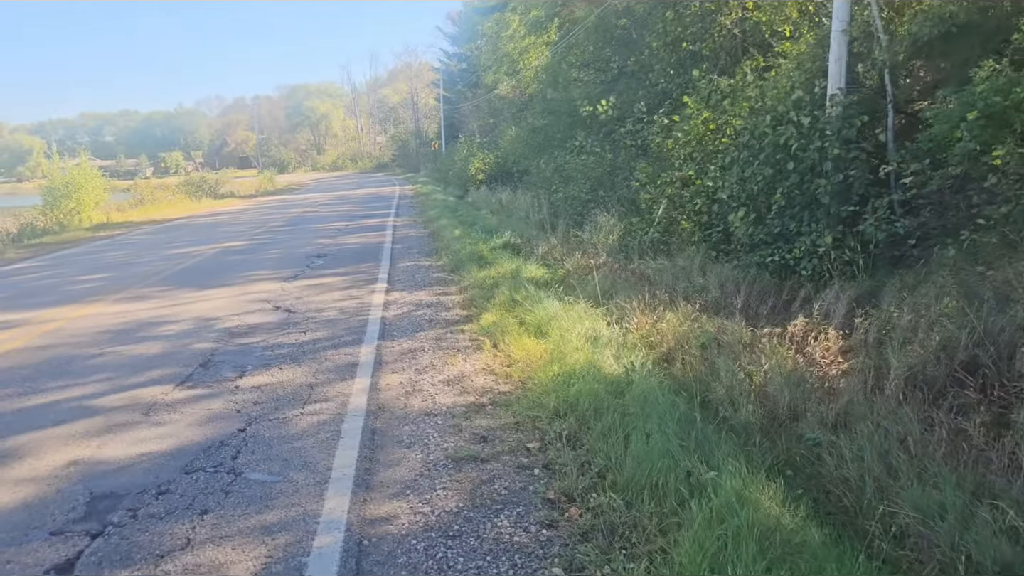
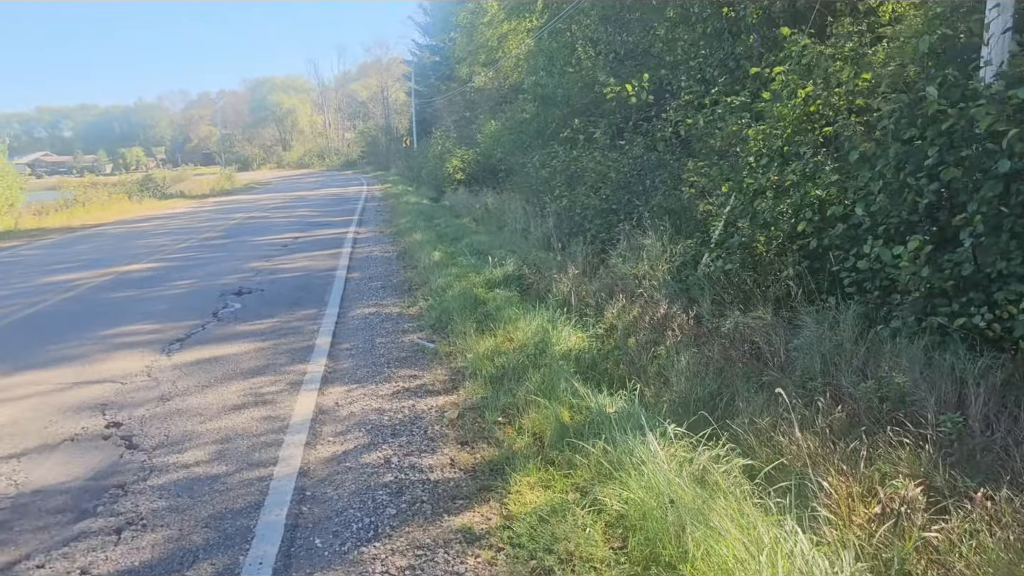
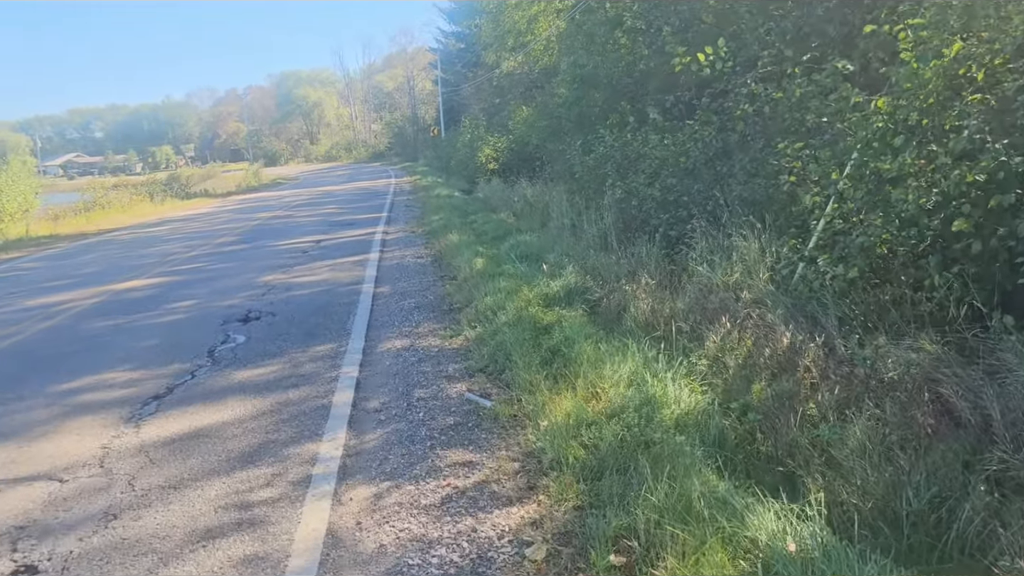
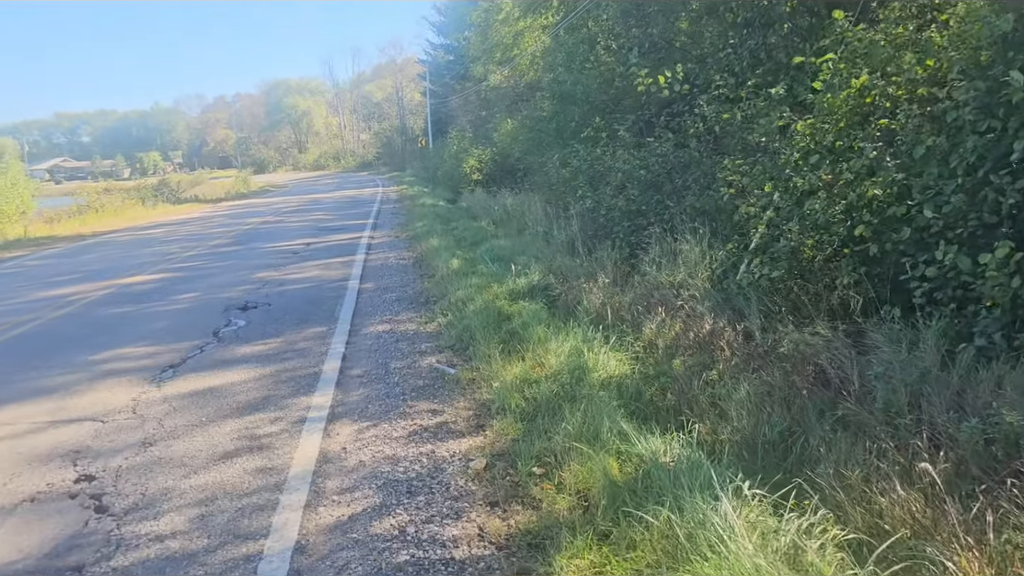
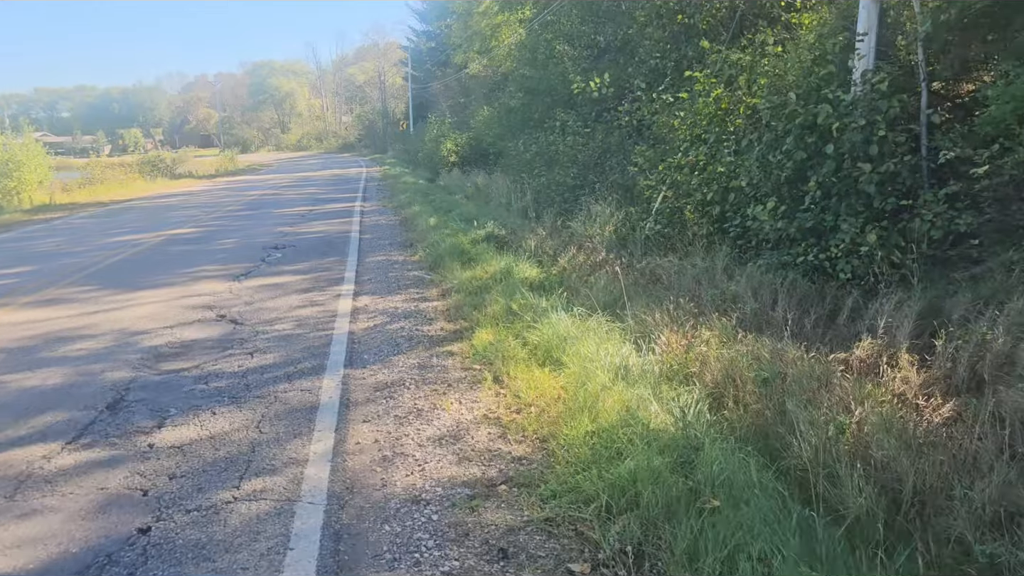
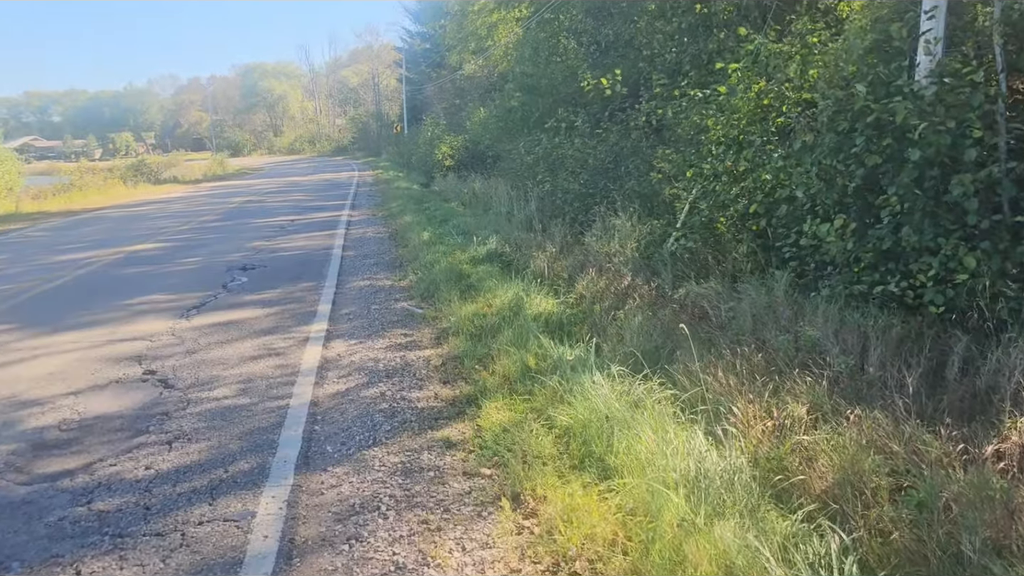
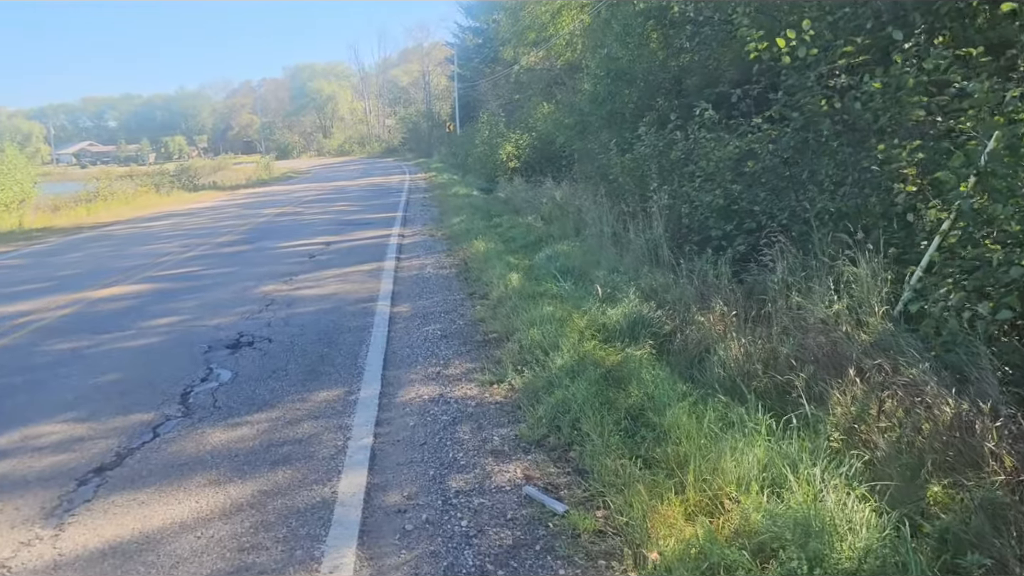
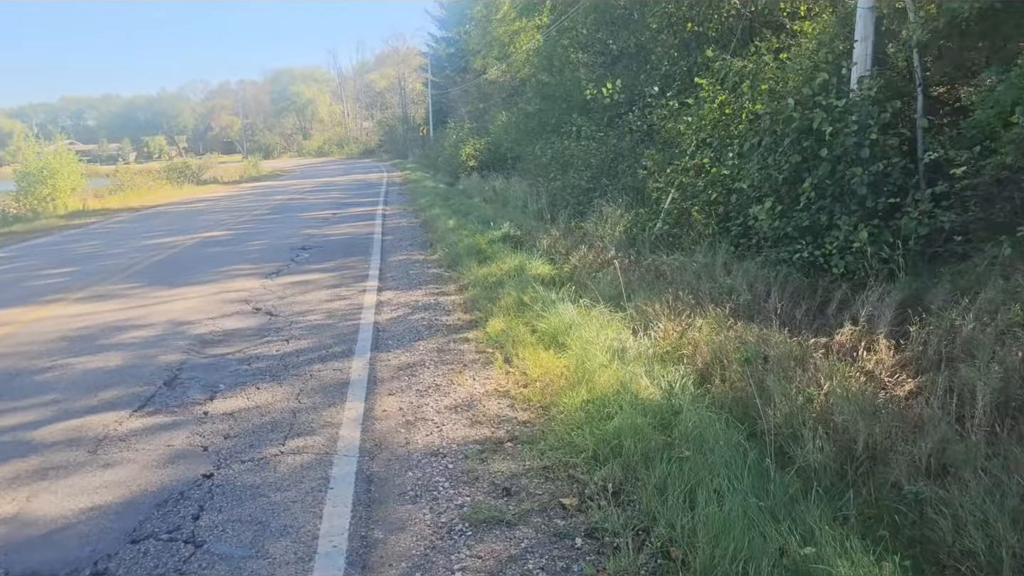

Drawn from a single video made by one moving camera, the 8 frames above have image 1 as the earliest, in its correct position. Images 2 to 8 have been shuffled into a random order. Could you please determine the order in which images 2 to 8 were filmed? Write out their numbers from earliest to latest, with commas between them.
8, 5, 6, 2, 4, 3, 7
